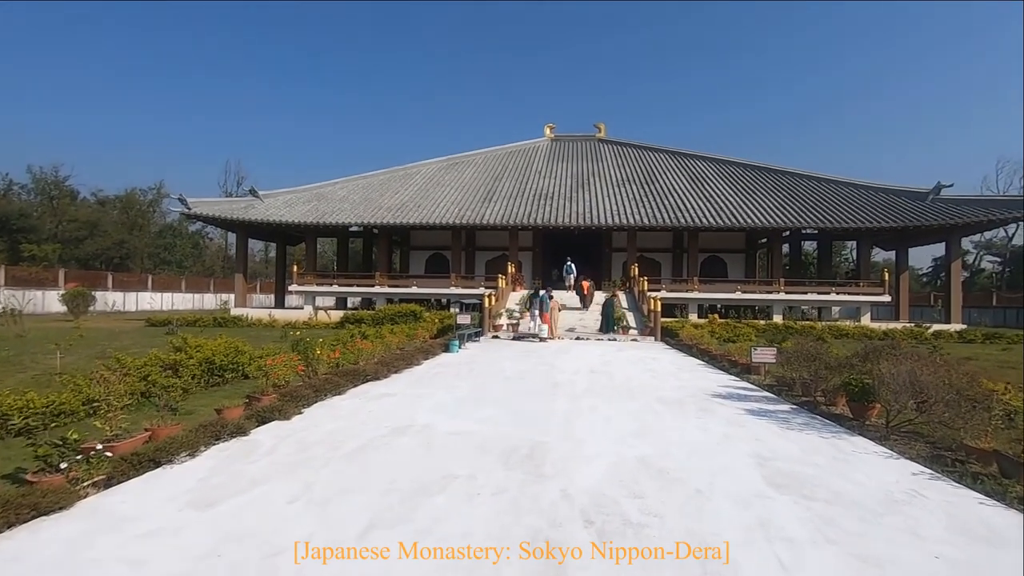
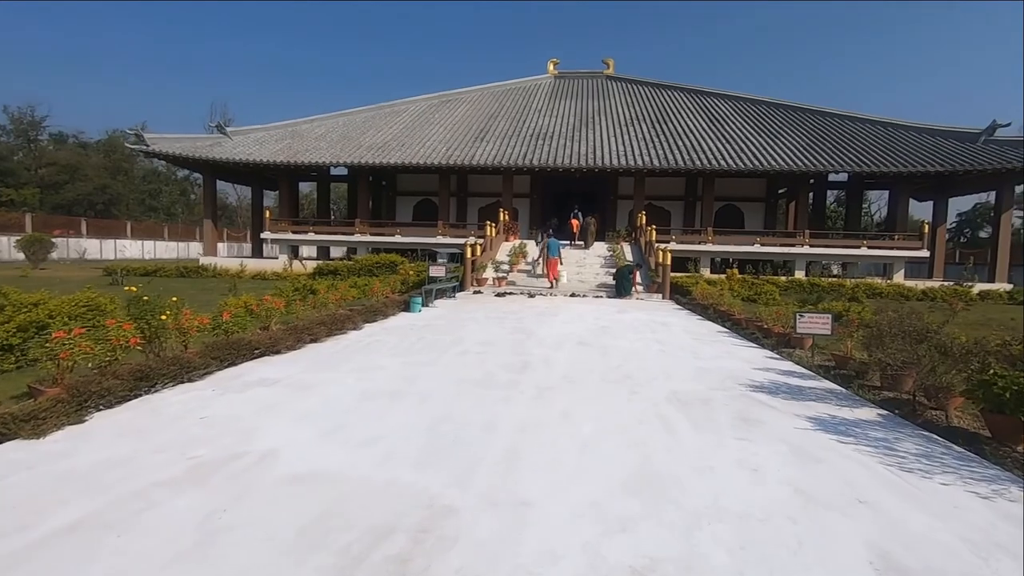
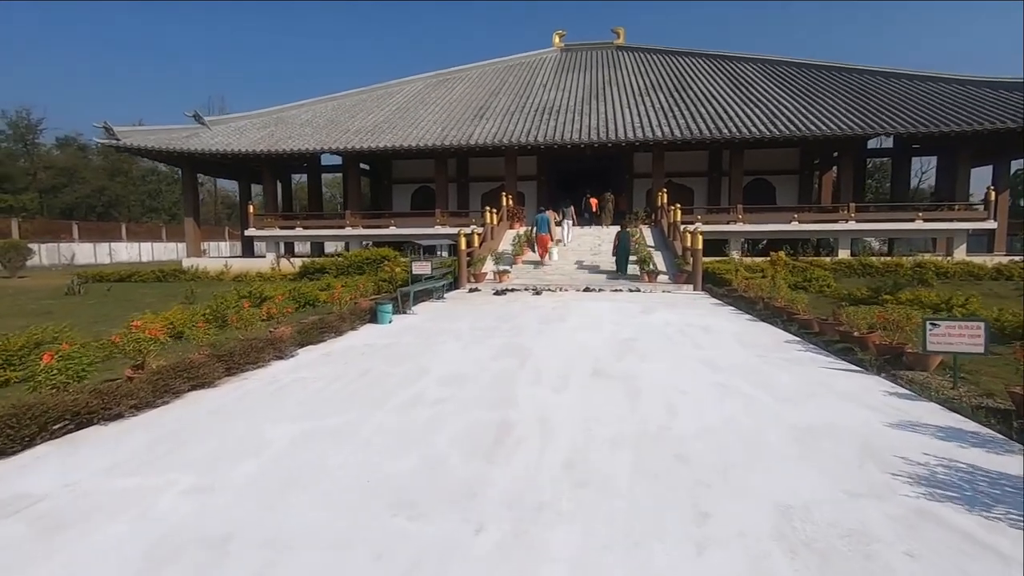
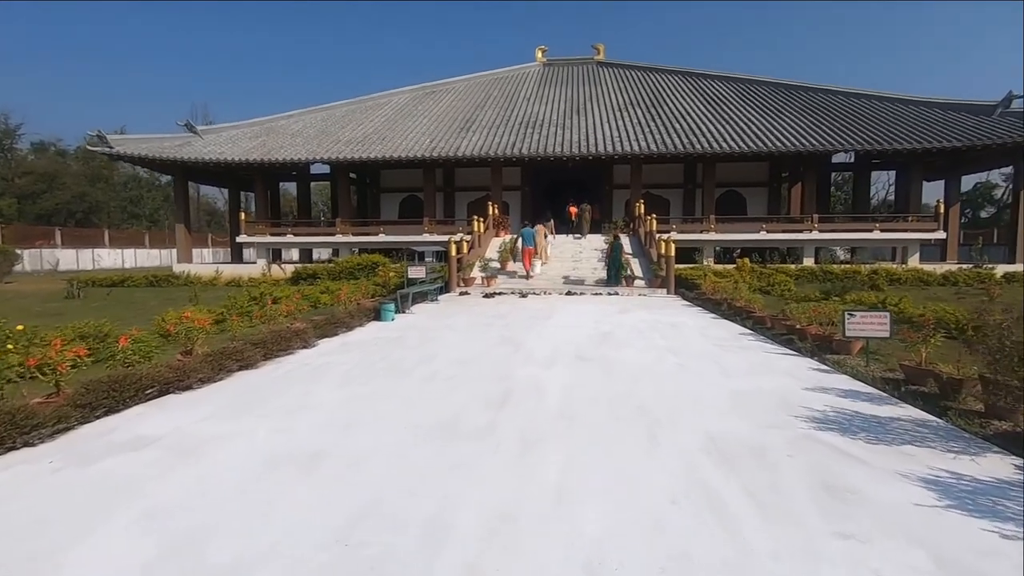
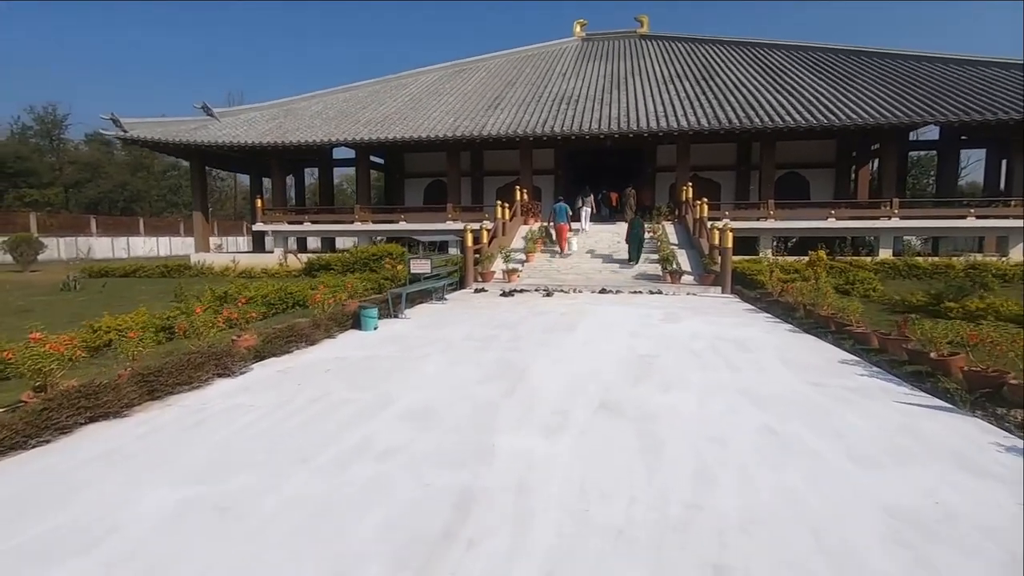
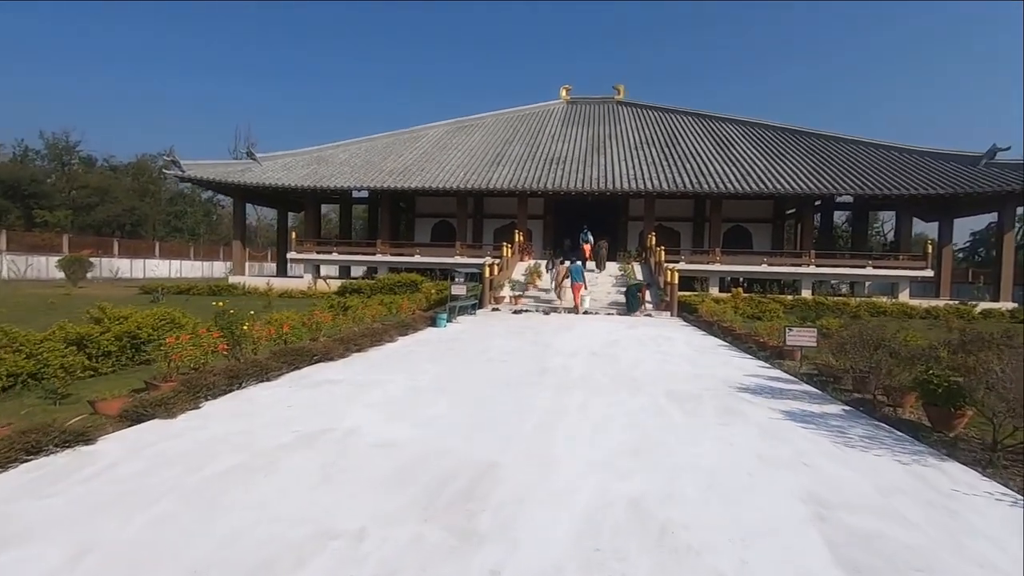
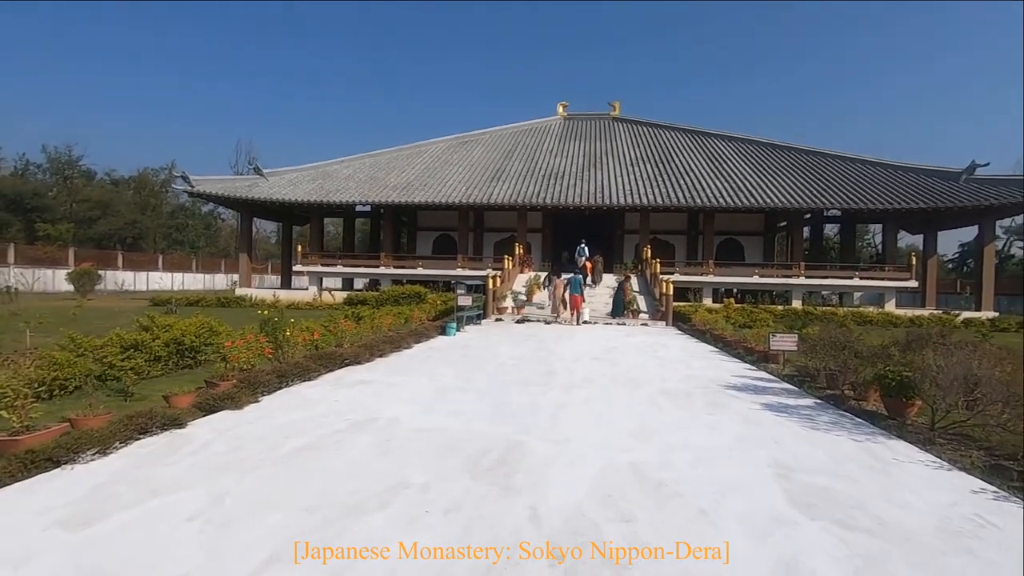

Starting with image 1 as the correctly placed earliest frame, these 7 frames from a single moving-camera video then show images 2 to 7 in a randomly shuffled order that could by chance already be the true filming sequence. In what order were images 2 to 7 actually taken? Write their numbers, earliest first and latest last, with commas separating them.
7, 6, 2, 4, 3, 5
